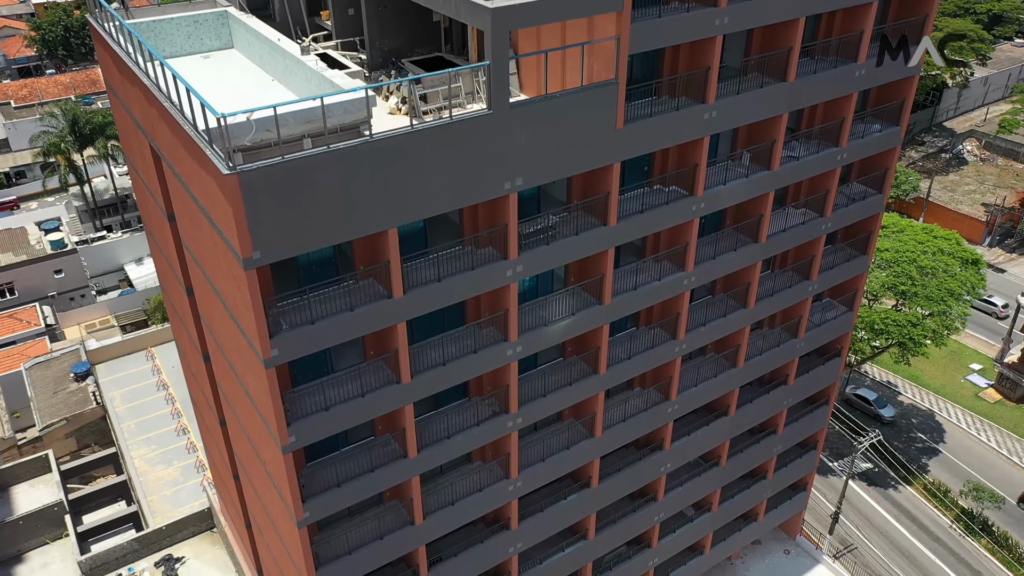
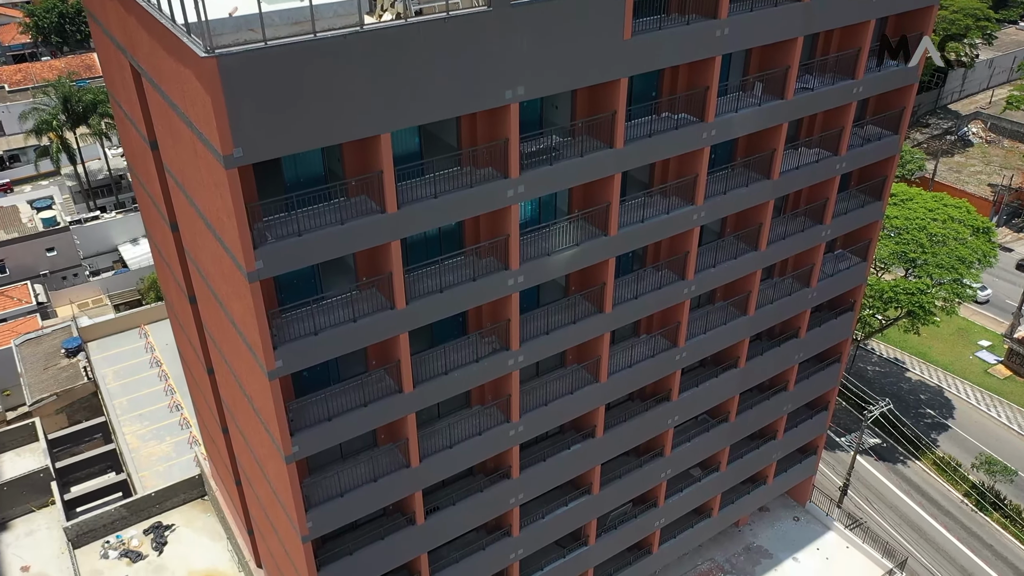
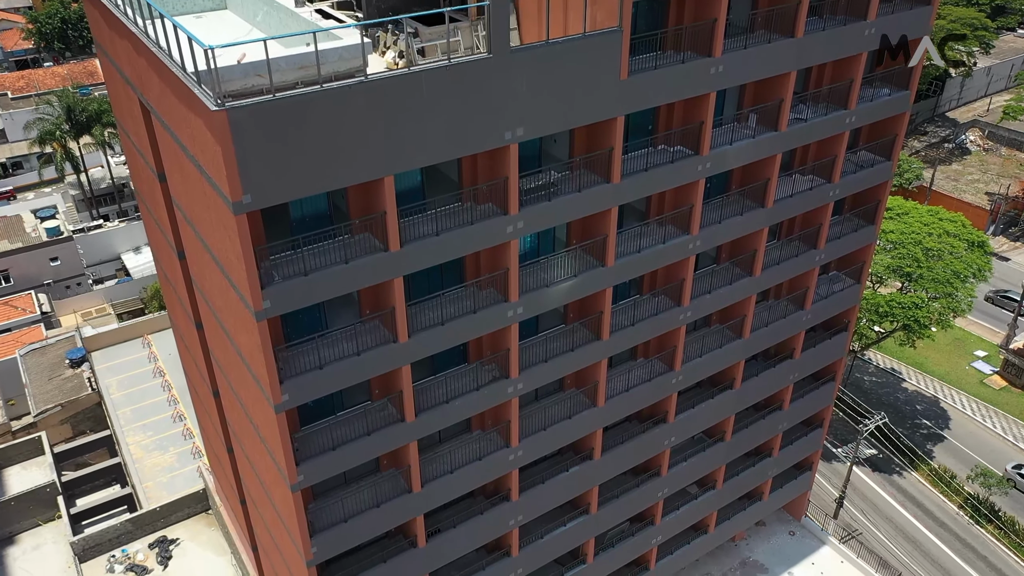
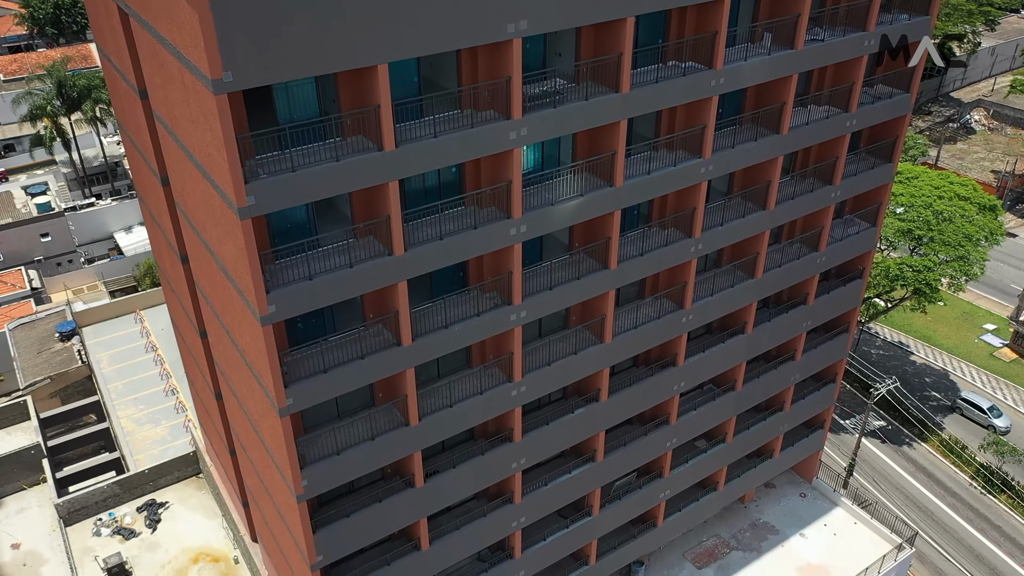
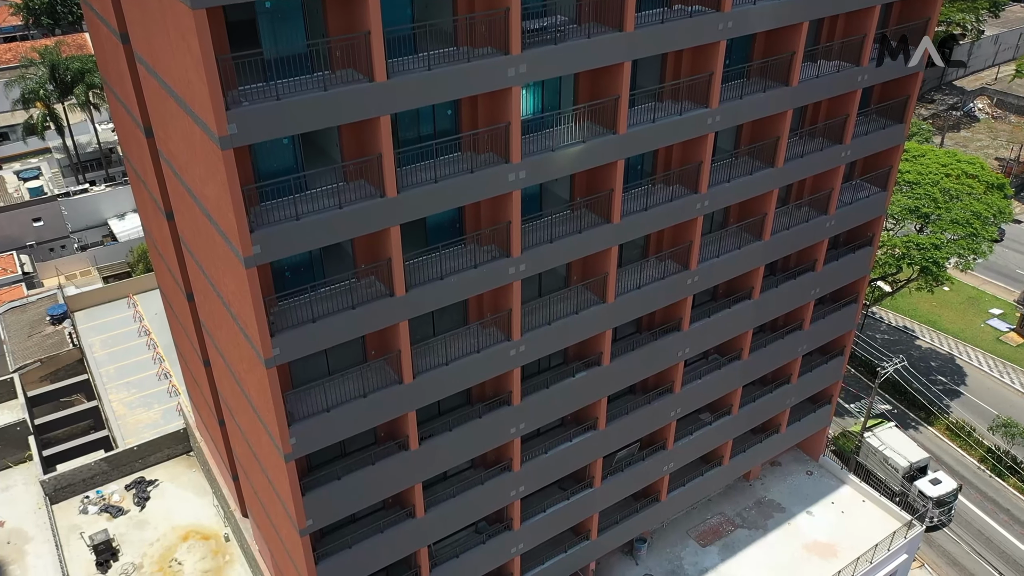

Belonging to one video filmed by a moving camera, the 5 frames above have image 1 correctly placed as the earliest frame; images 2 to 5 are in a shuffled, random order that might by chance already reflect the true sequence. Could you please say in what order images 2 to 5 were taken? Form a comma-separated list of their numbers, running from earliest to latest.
3, 2, 4, 5
